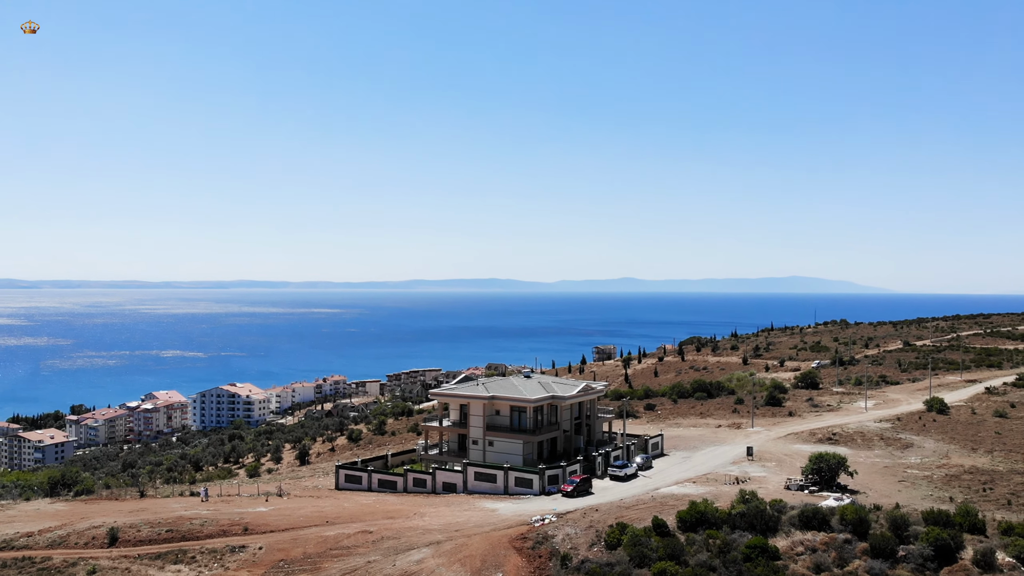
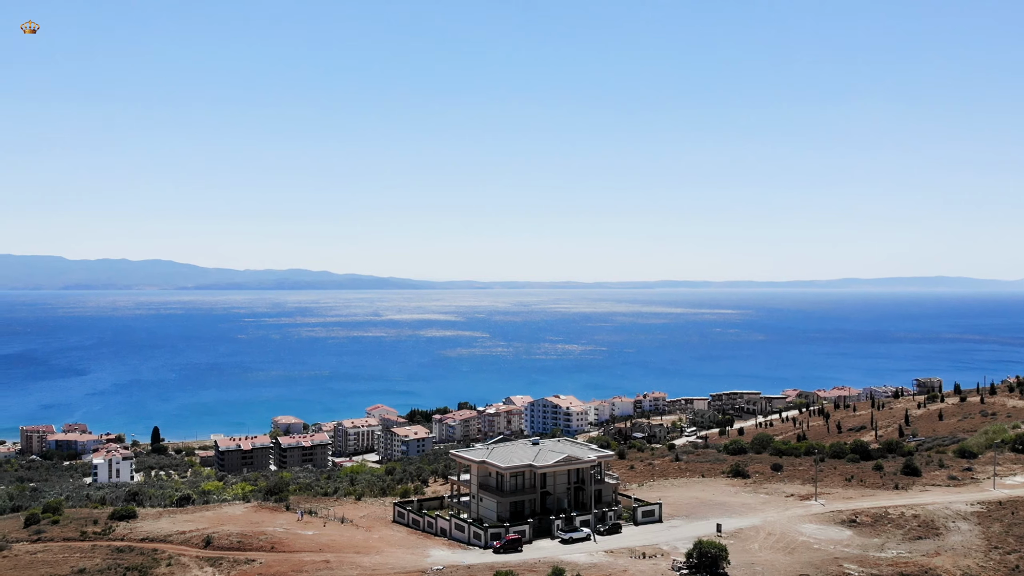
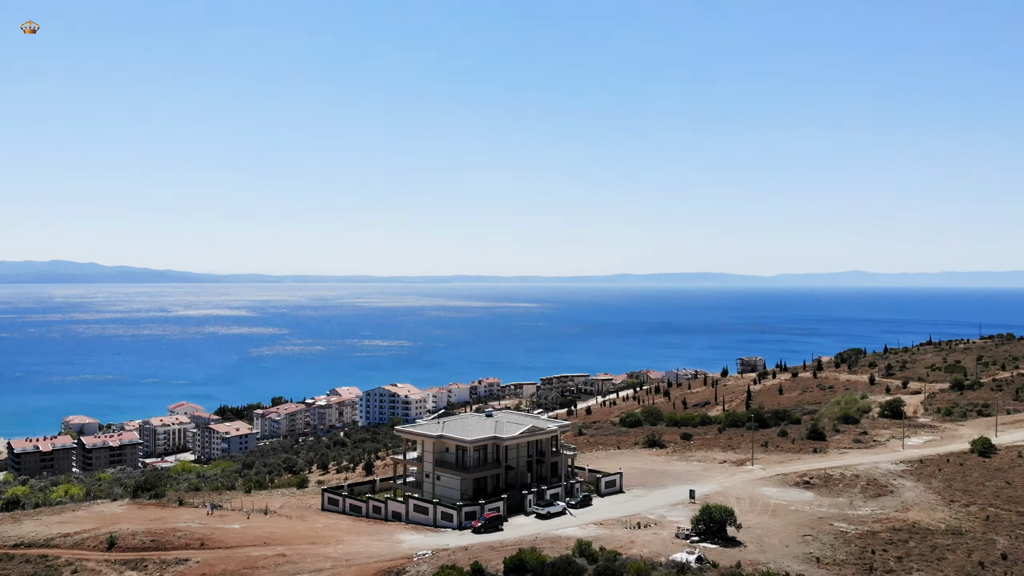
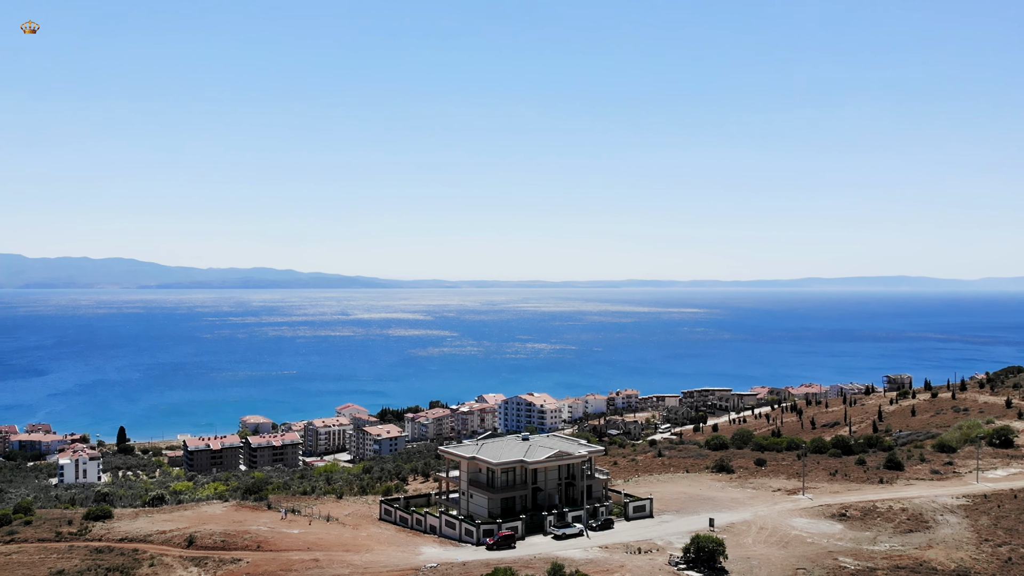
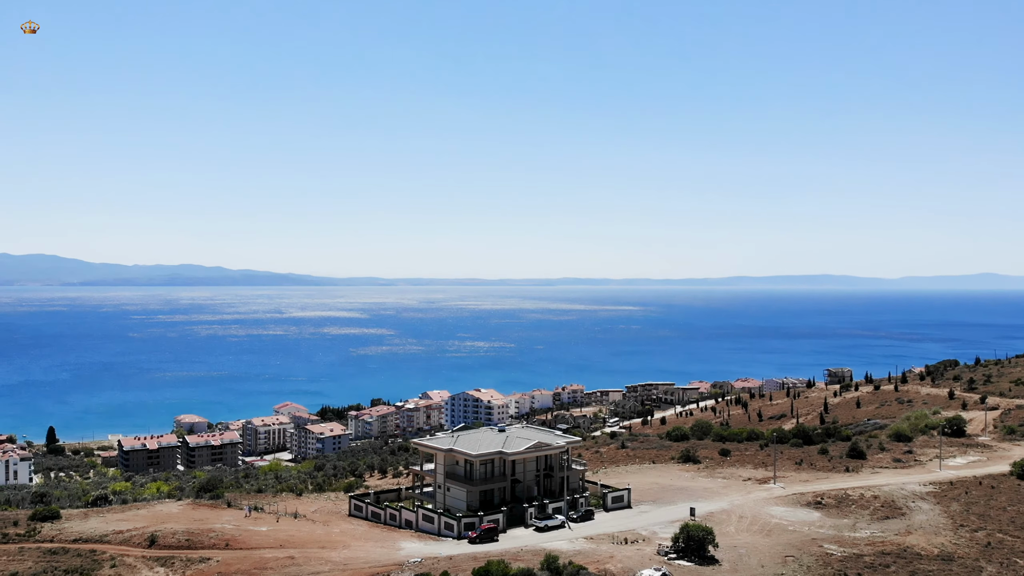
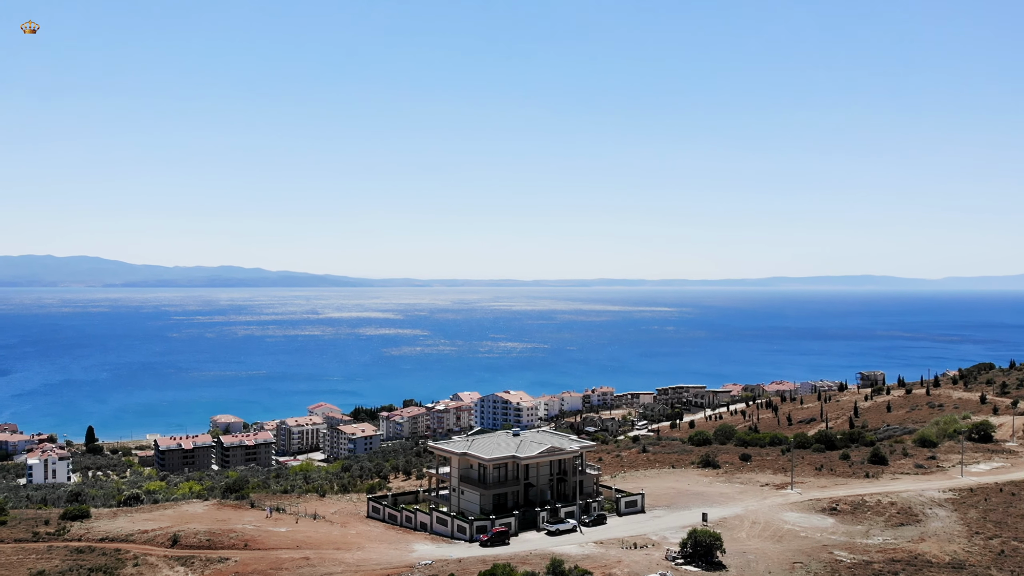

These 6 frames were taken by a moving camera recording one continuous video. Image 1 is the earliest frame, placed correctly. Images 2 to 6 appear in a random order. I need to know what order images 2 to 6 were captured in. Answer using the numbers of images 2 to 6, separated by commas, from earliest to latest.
3, 5, 6, 4, 2
